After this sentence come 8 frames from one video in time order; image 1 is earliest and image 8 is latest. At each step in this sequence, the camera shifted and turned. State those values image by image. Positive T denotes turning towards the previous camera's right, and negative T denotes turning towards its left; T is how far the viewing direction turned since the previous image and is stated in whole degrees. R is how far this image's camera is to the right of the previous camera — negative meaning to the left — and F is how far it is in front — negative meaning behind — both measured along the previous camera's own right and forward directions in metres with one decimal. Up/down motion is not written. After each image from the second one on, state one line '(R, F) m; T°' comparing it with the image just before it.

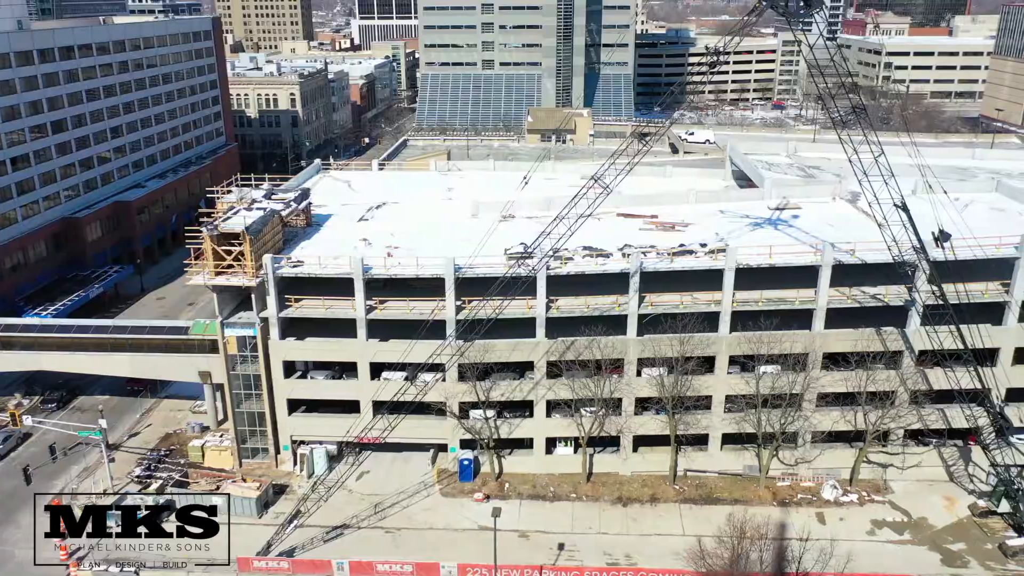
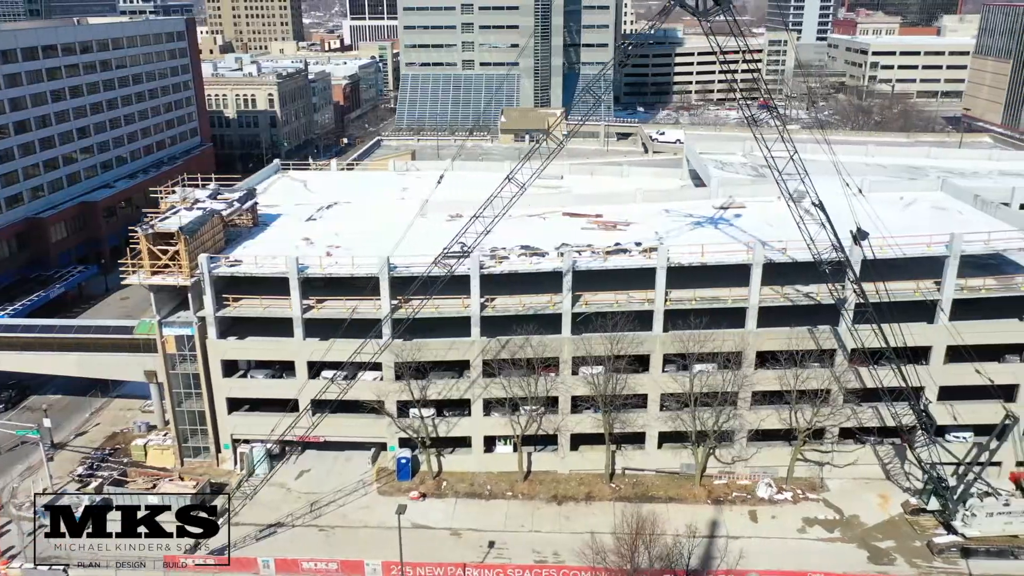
(+3.5, -0.2) m; 0°
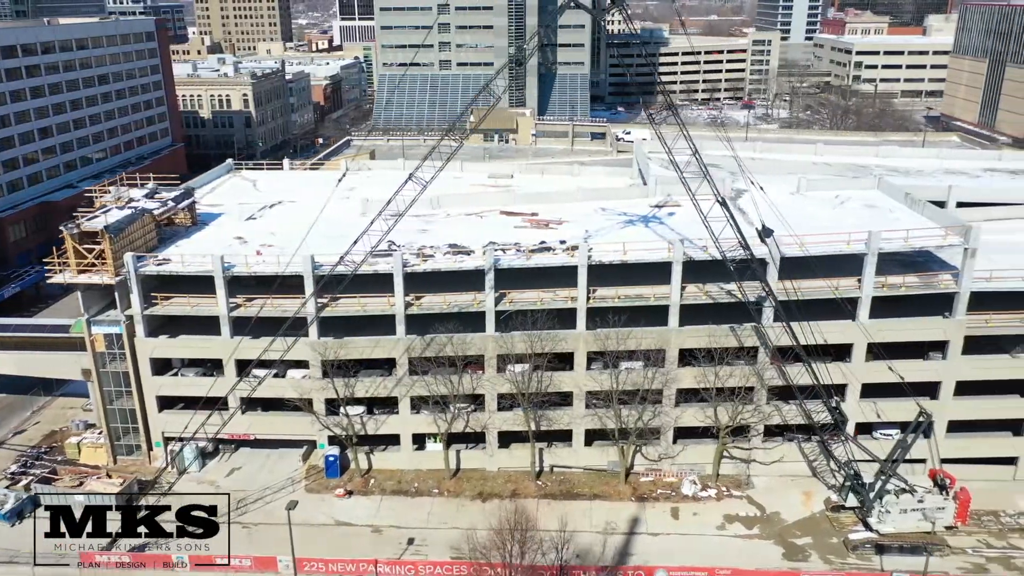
(+4.1, -0.2) m; 0°
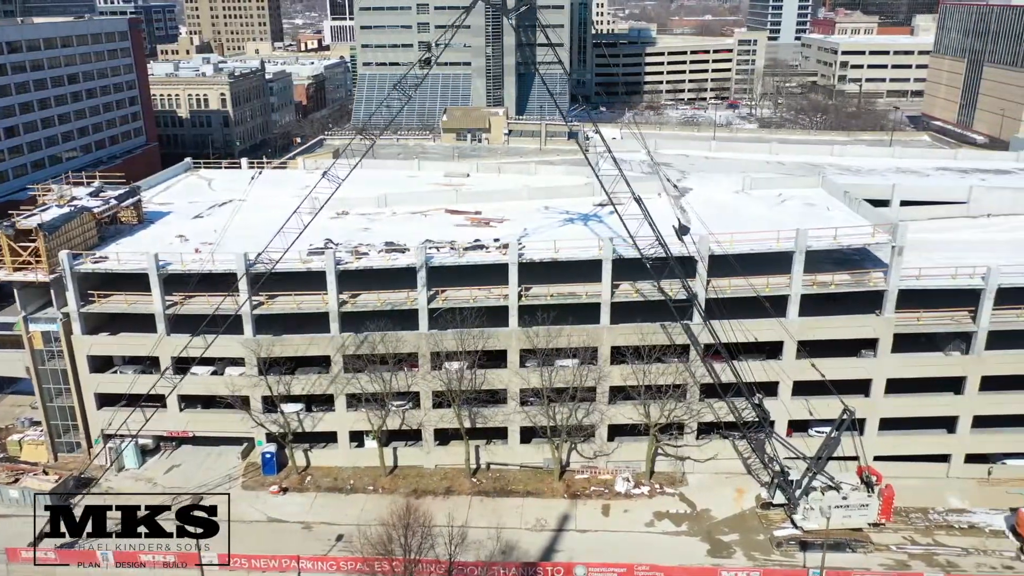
(+3.6, -0.2) m; 0°
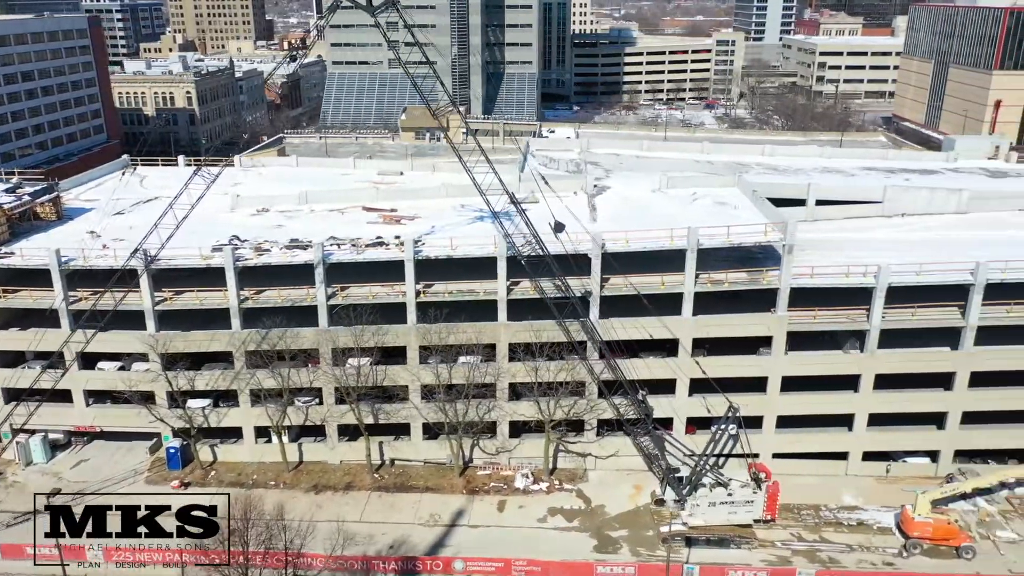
(+5.4, -0.3) m; 0°
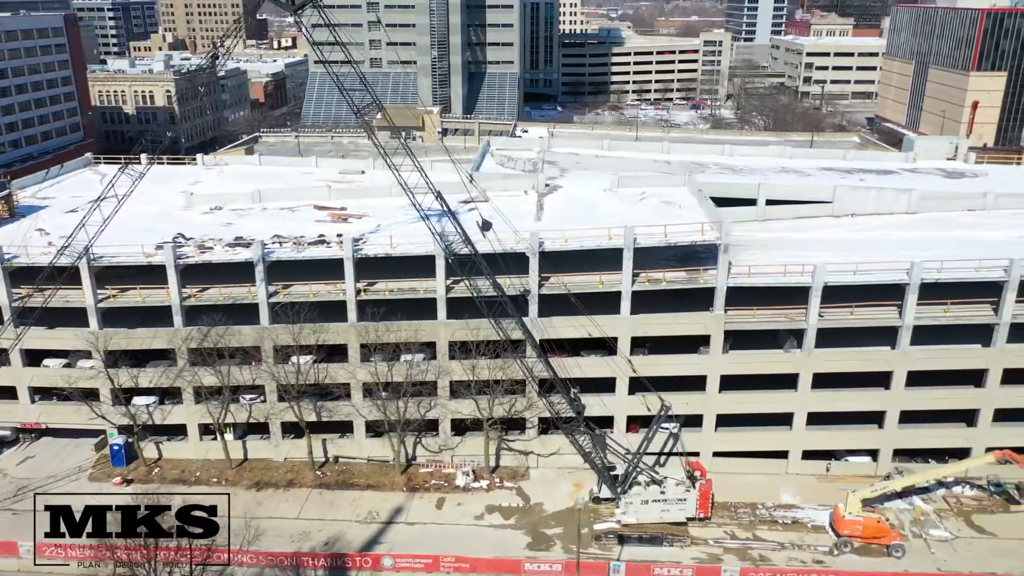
(+3.2, -0.2) m; 0°
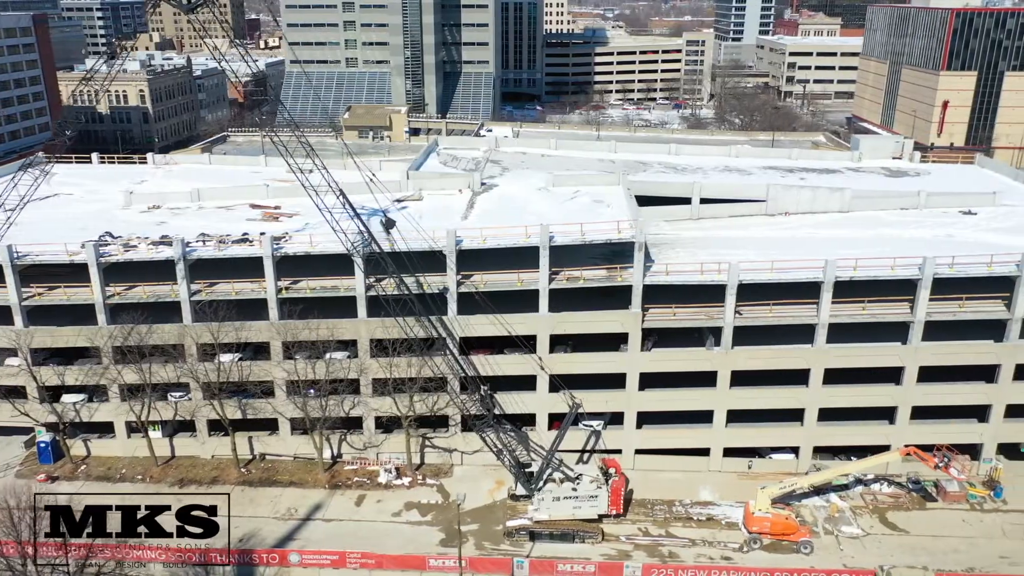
(+4.3, -0.2) m; 0°
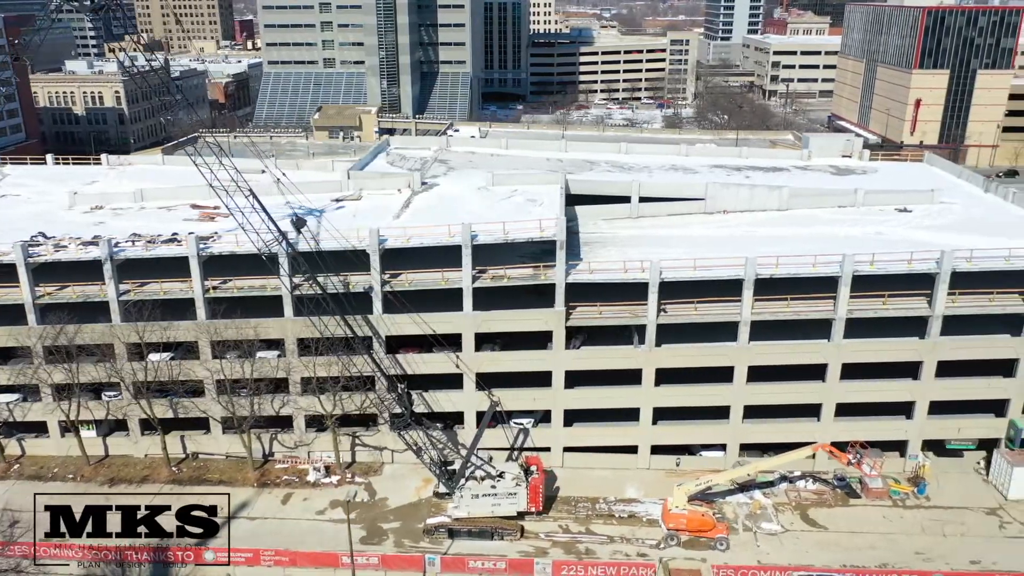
(+4.0, -0.2) m; 0°
